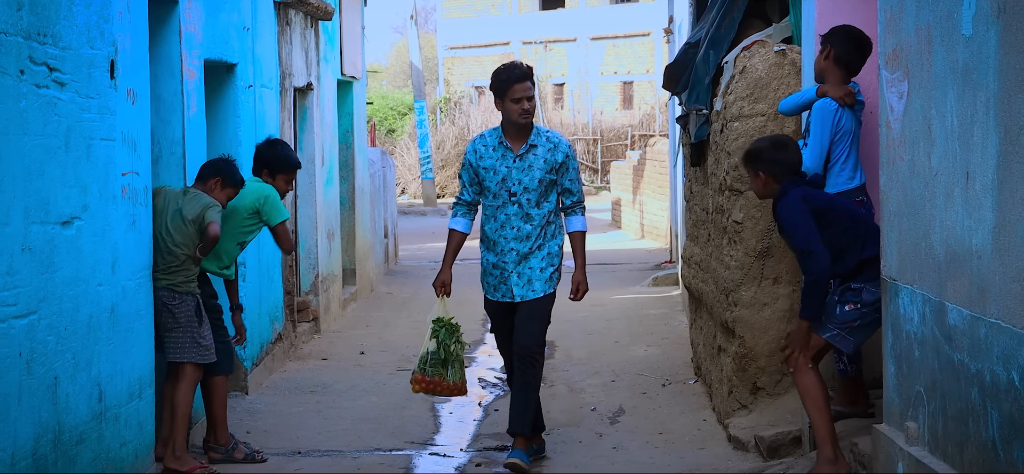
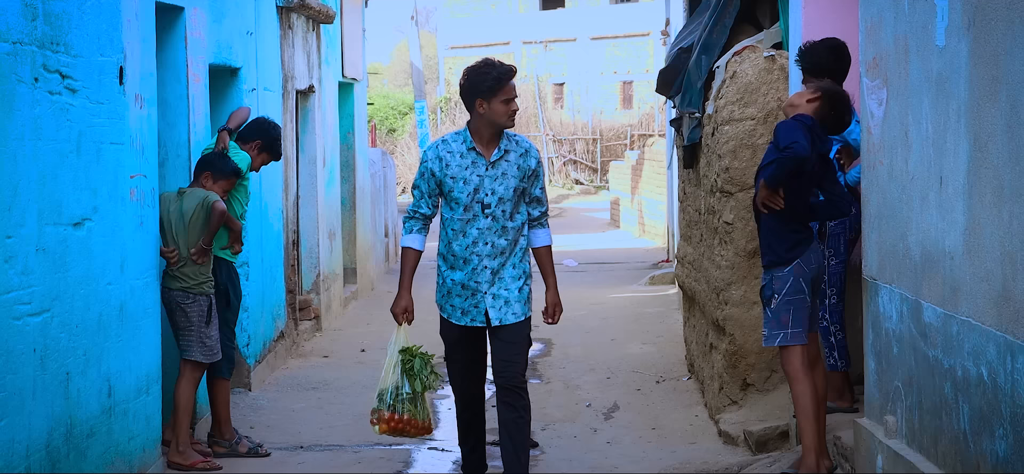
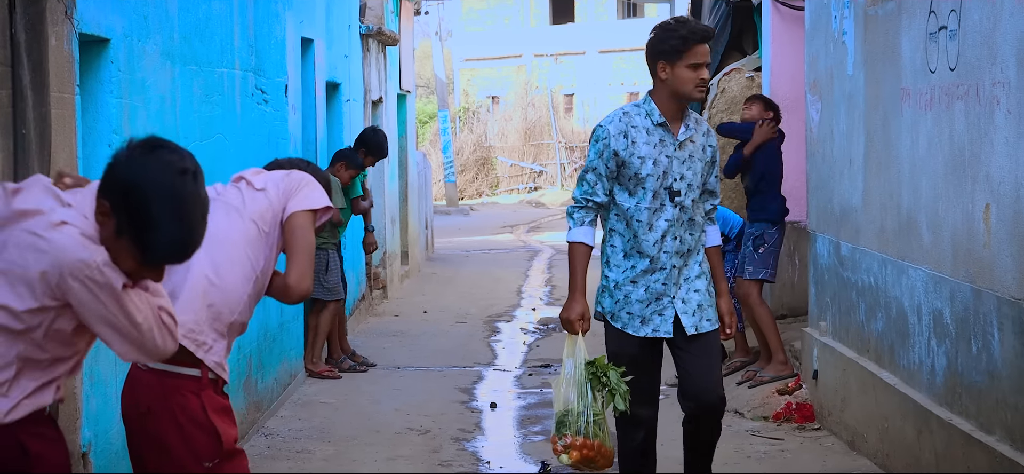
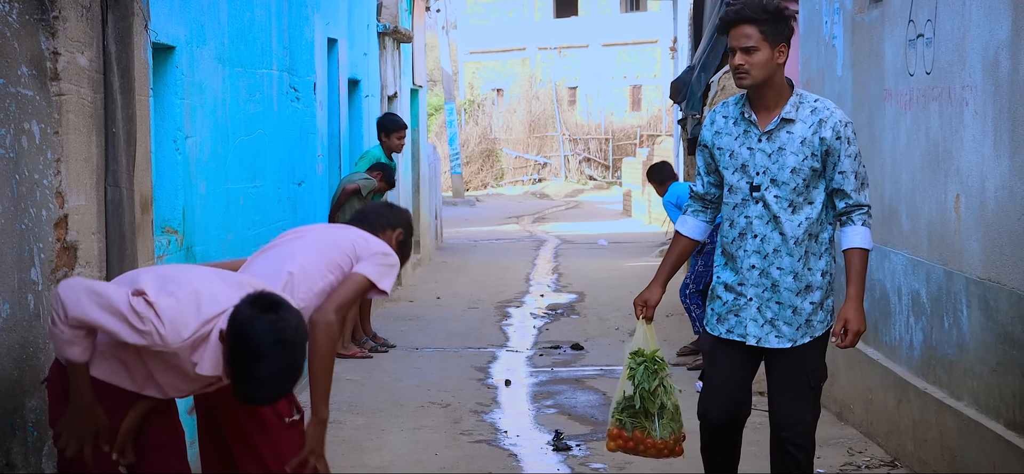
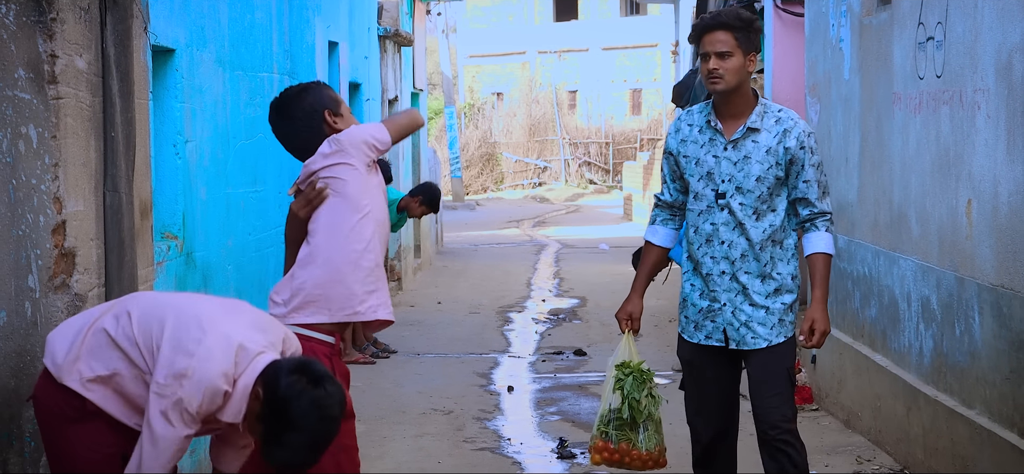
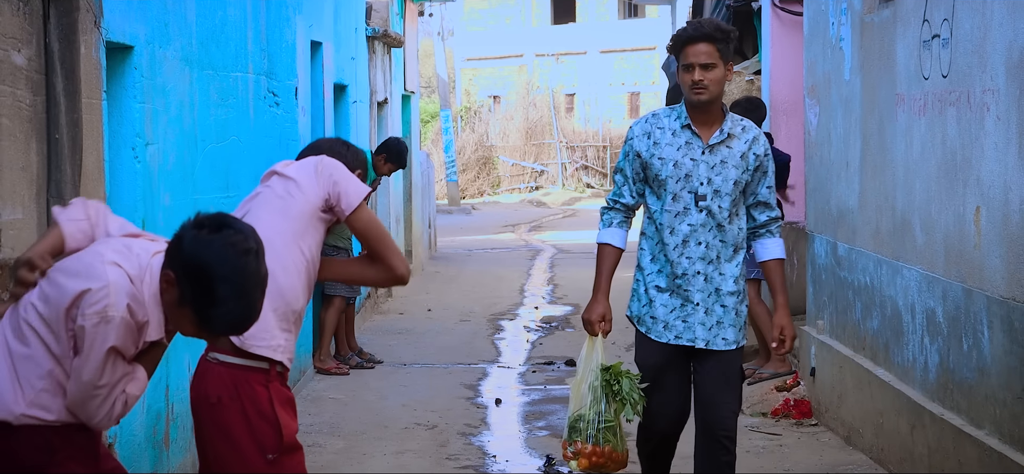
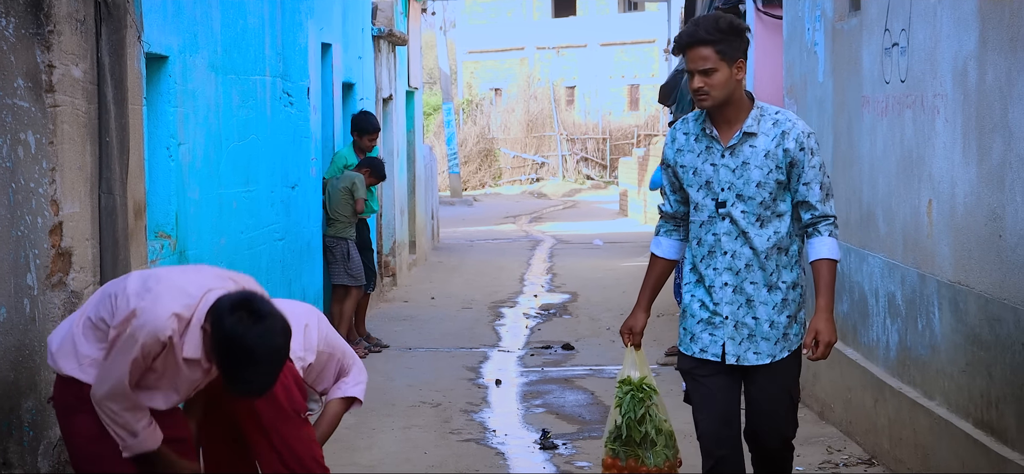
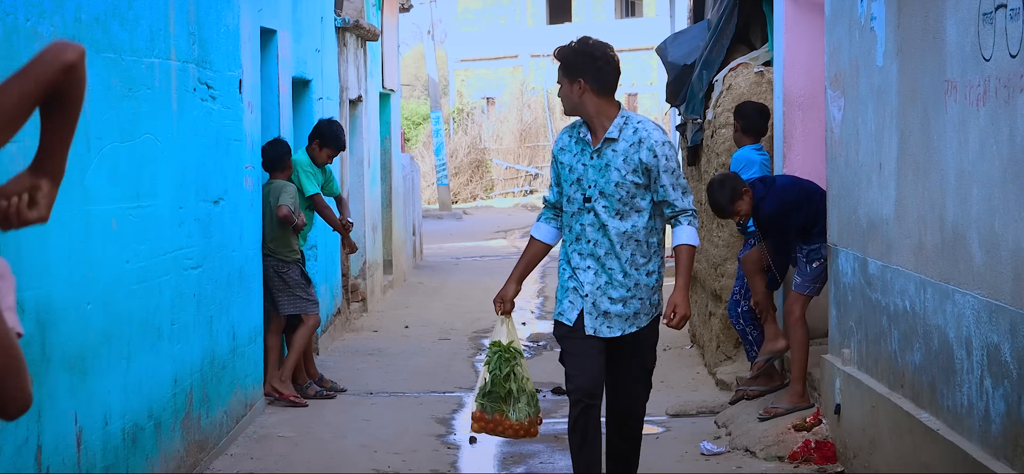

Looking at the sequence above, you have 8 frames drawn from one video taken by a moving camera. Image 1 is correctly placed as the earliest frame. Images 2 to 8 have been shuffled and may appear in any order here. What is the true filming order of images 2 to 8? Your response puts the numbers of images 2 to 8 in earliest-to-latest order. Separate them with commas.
2, 8, 3, 6, 5, 4, 7
